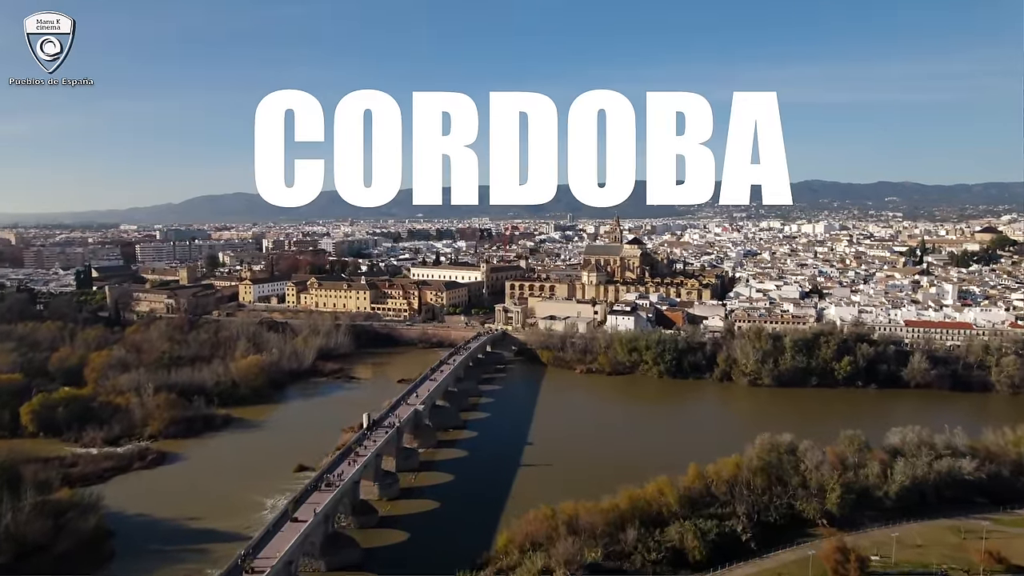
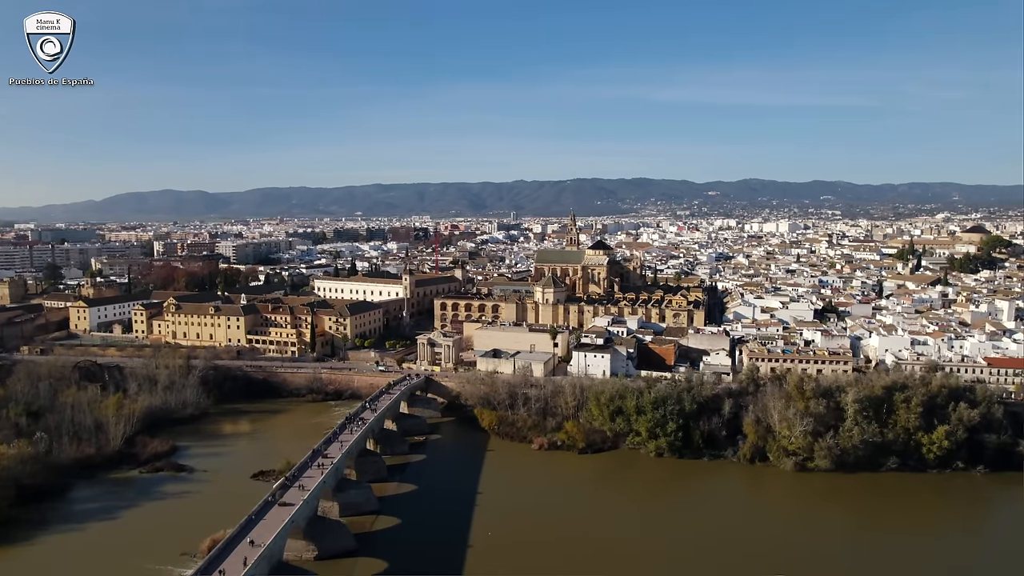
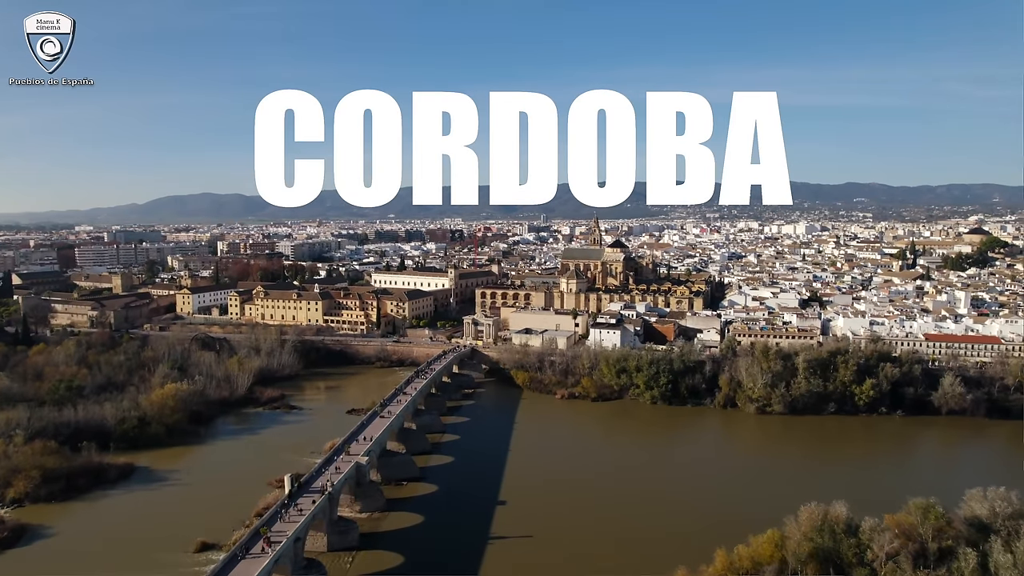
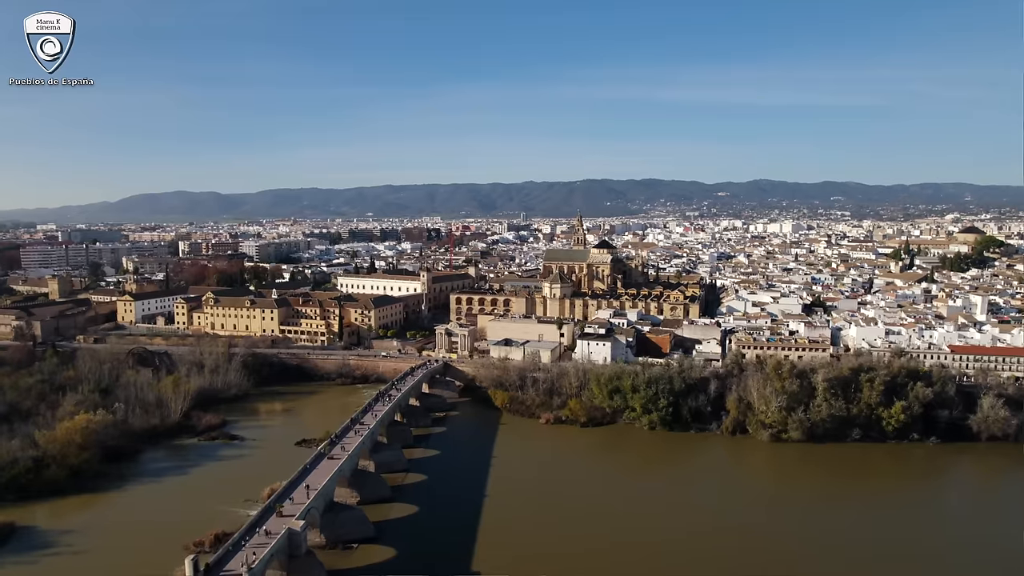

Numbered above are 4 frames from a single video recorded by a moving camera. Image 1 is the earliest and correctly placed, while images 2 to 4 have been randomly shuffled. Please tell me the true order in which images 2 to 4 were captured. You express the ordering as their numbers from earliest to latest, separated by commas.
3, 4, 2
